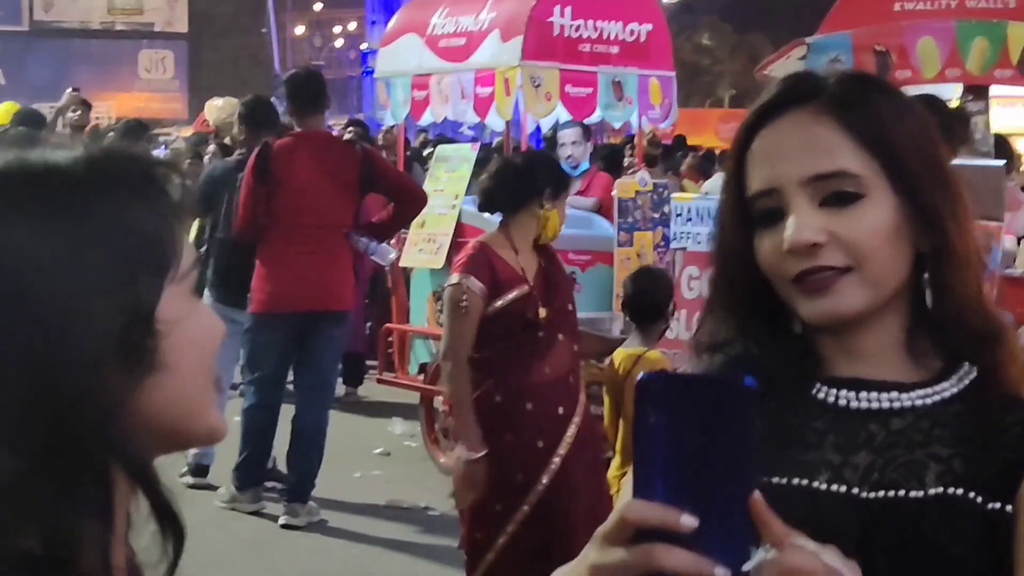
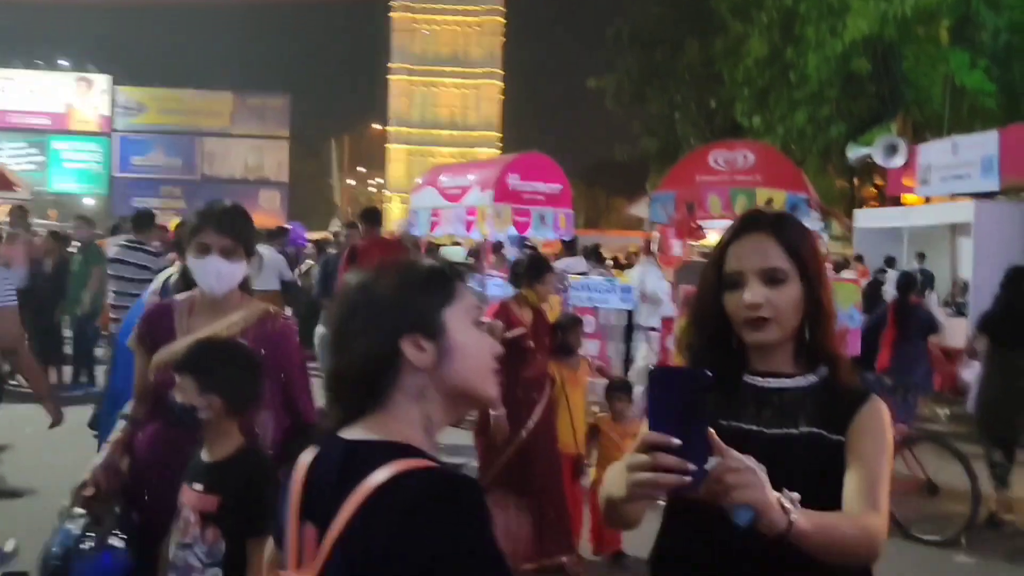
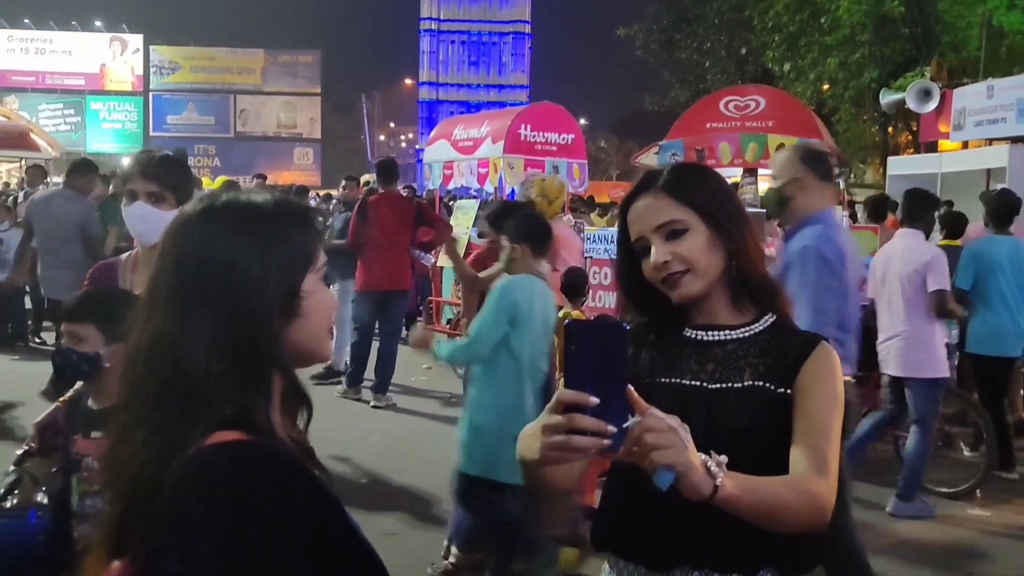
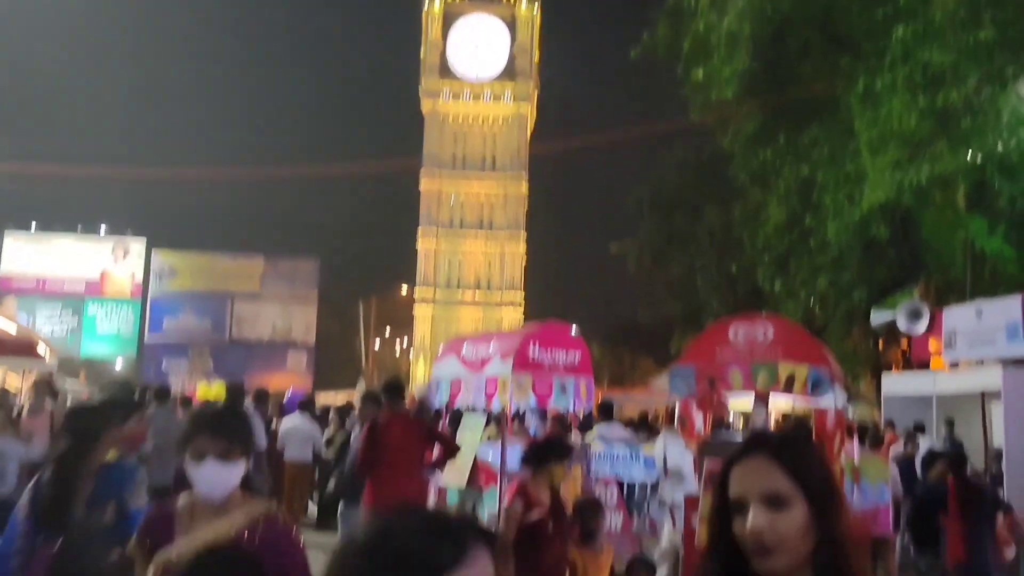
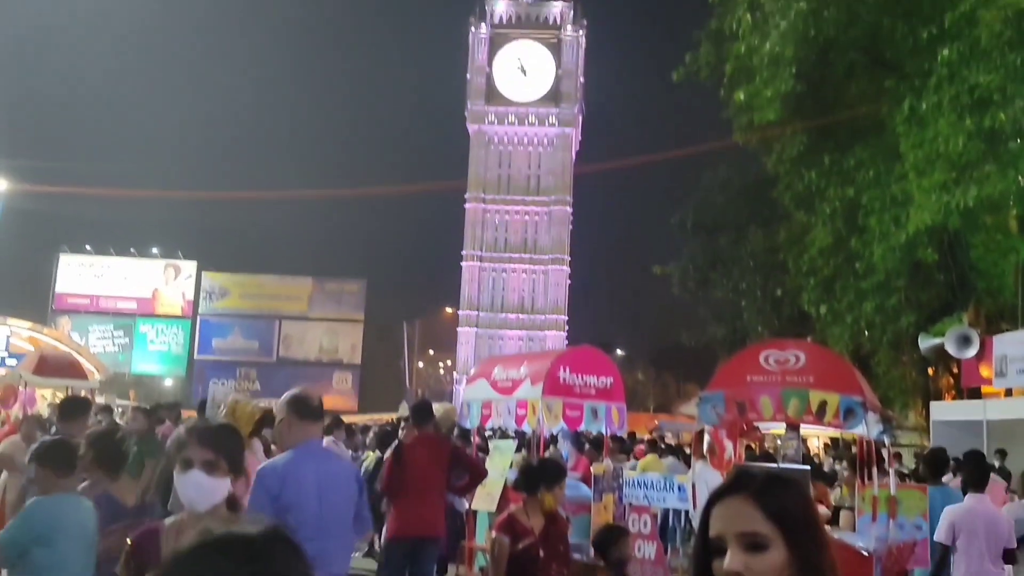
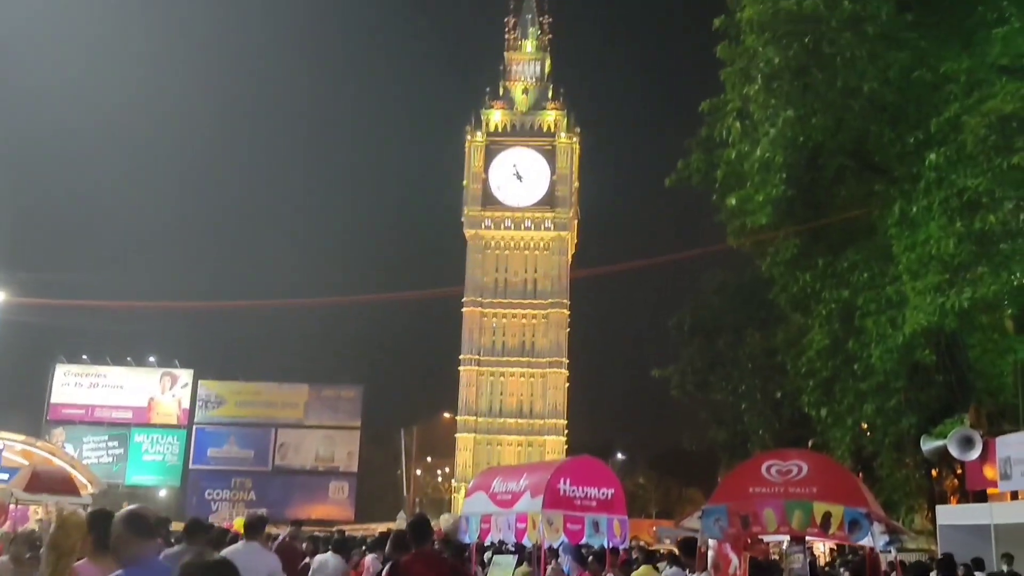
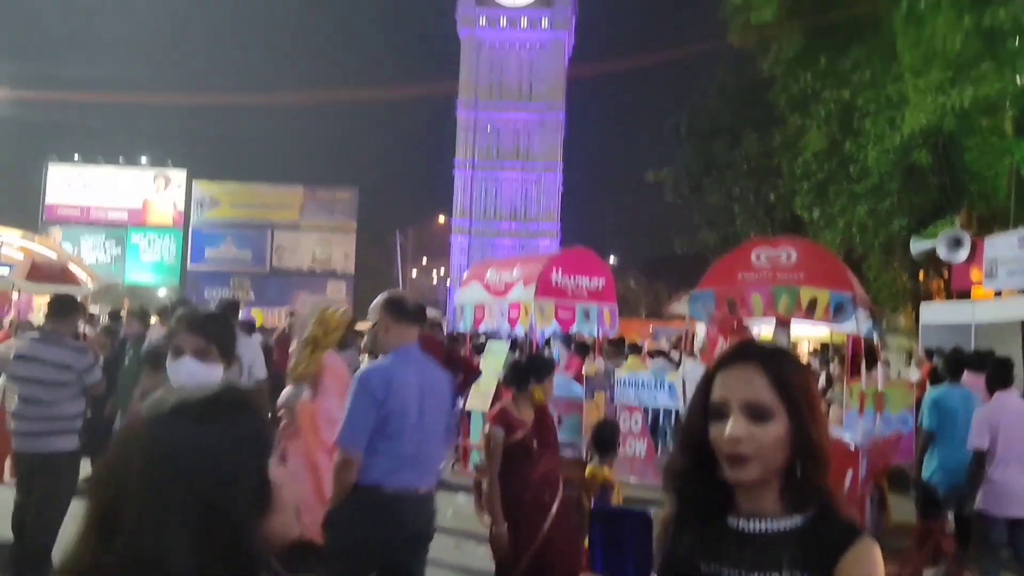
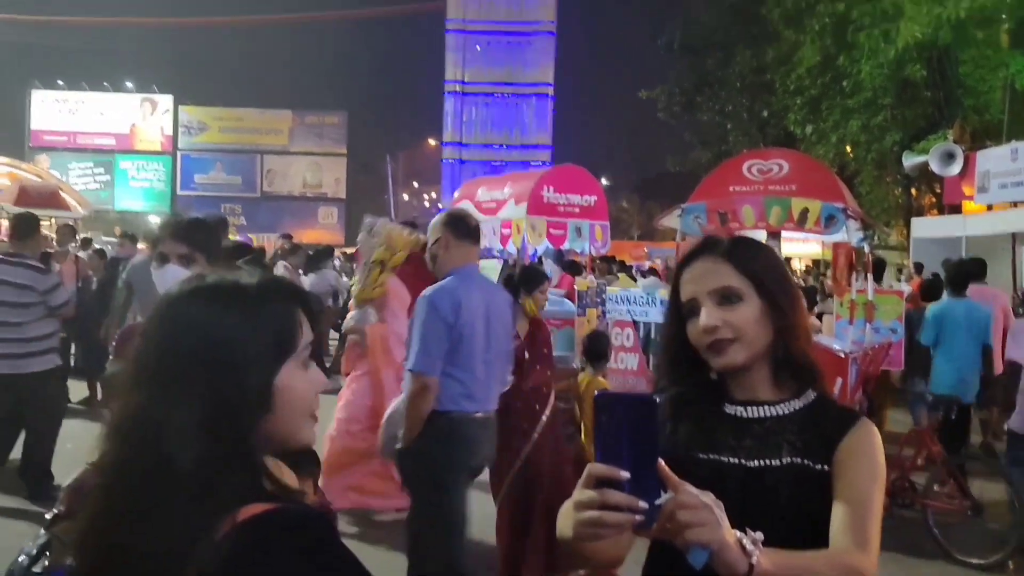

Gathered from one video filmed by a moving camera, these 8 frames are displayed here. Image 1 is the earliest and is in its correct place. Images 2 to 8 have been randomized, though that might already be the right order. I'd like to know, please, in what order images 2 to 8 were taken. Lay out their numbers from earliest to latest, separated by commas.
3, 8, 7, 5, 6, 4, 2
